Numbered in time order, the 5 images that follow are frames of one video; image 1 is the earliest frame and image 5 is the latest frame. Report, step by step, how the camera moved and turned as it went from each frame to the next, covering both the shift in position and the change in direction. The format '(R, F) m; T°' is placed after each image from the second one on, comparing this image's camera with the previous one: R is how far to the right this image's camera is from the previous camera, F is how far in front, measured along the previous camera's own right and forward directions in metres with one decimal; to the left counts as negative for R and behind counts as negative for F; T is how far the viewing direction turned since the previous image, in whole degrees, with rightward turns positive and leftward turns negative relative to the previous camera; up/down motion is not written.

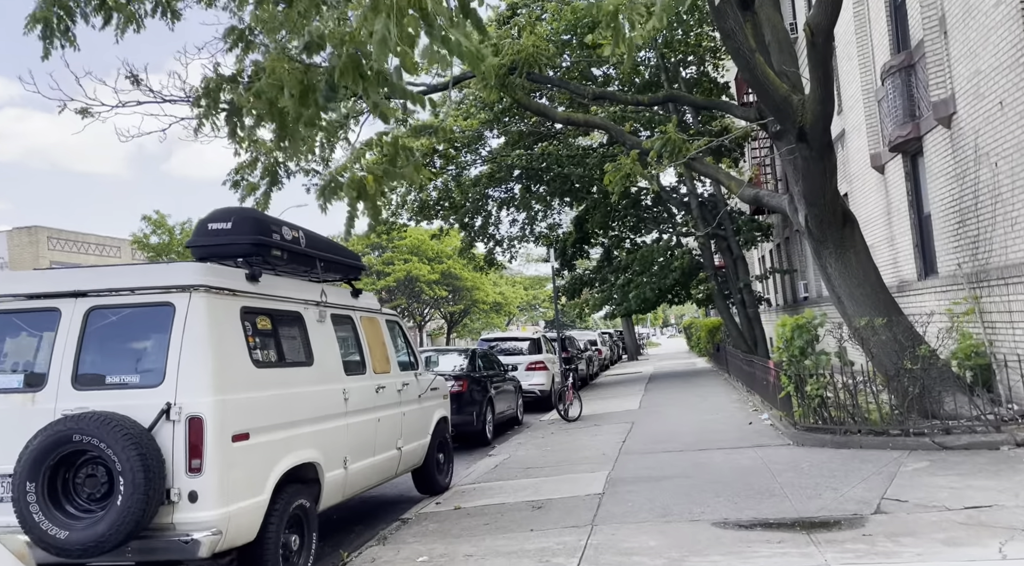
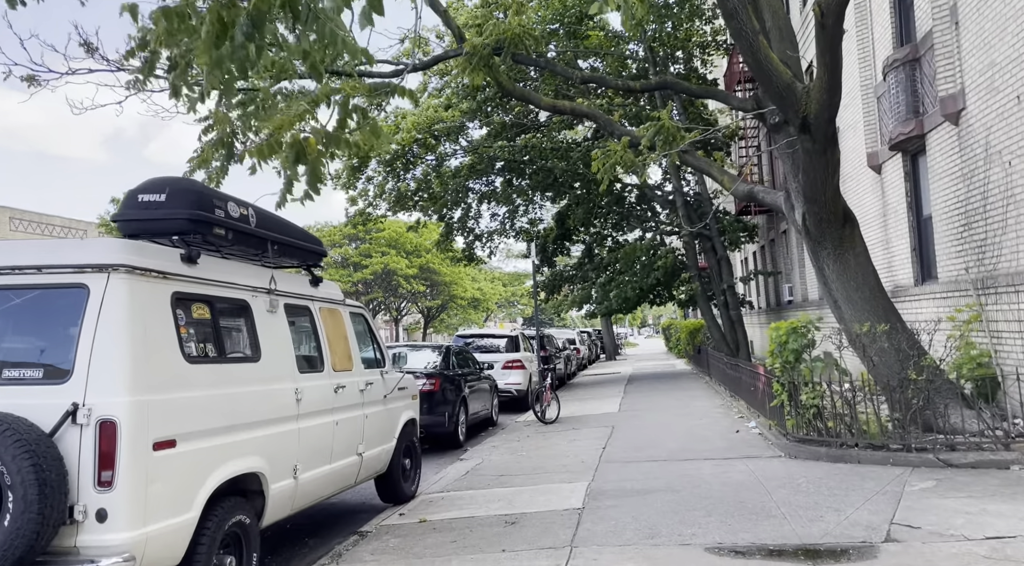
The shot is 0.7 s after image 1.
(0.0, +0.7) m; +2°
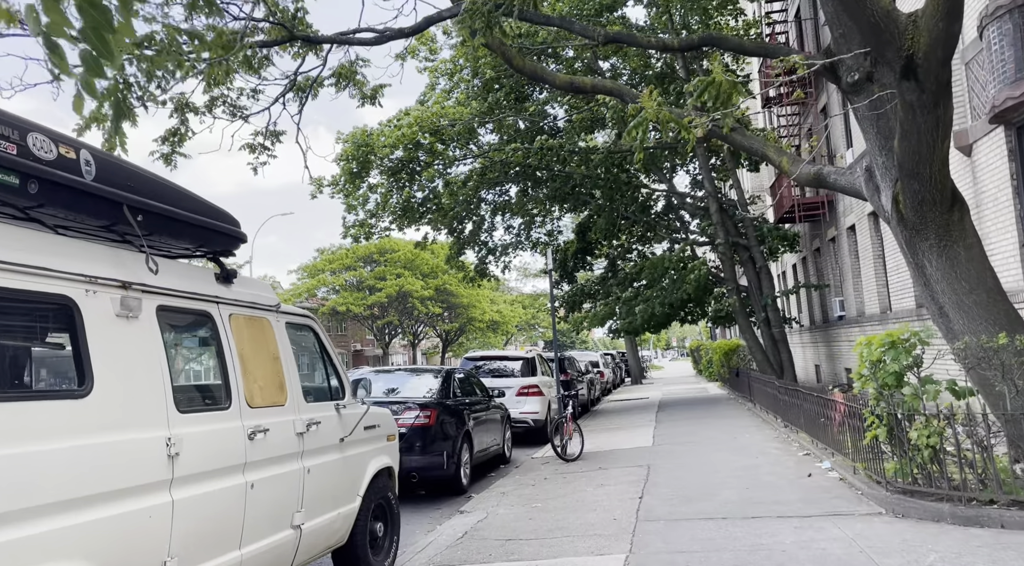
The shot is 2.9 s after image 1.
(+0.1, +2.0) m; -1°
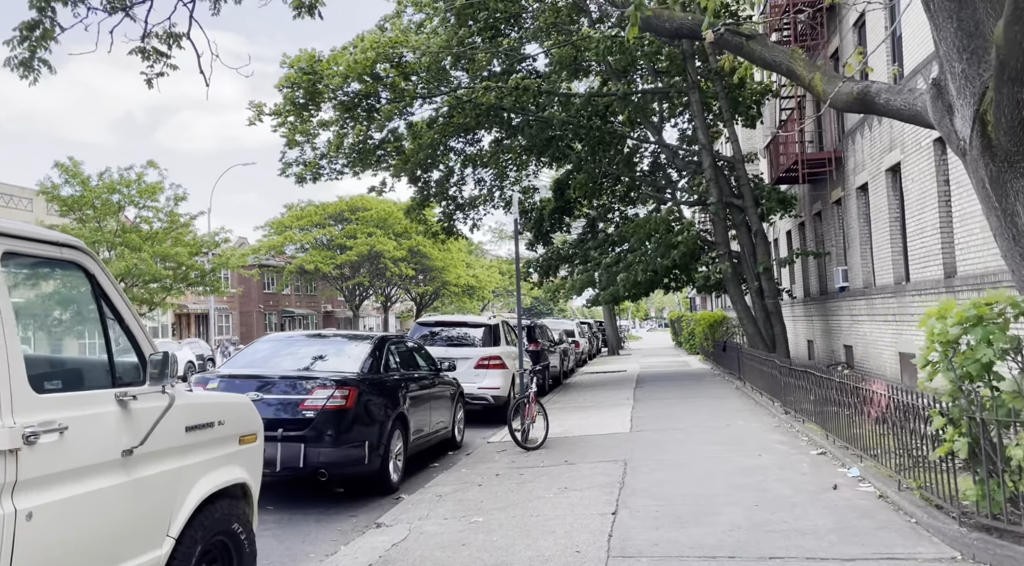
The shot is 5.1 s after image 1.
(+0.3, +2.1) m; +1°
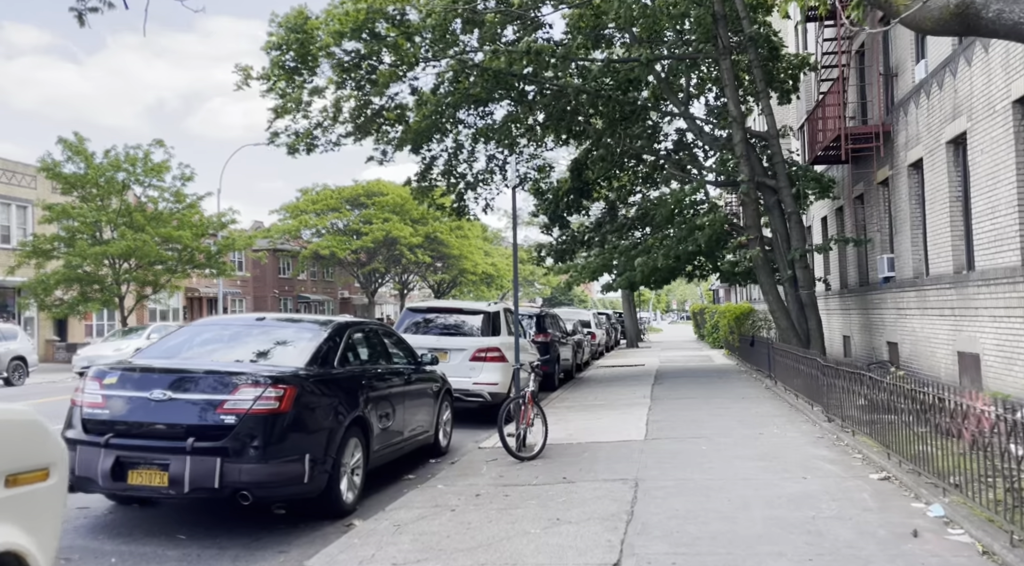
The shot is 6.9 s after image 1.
(+0.3, +1.6) m; -2°
